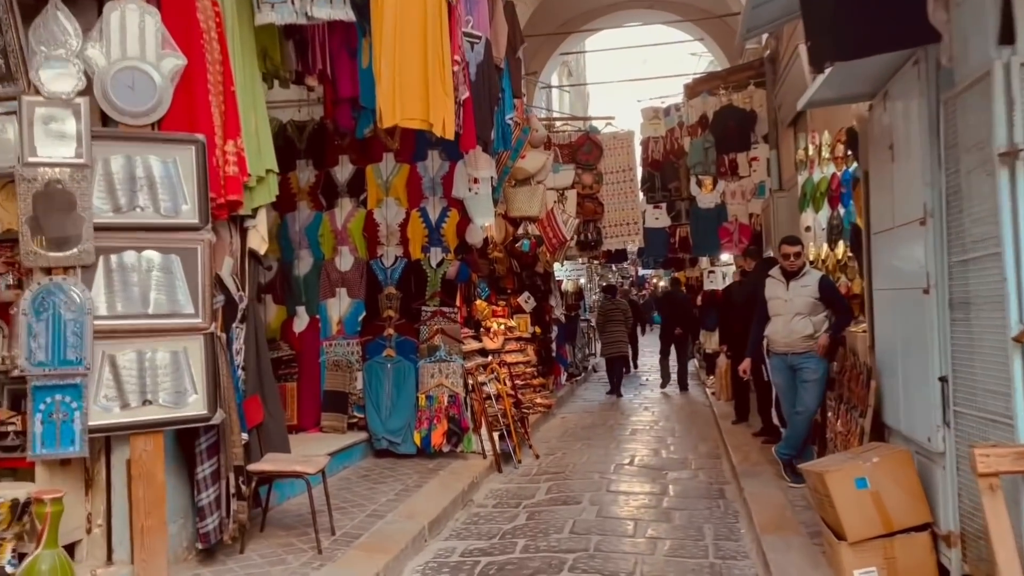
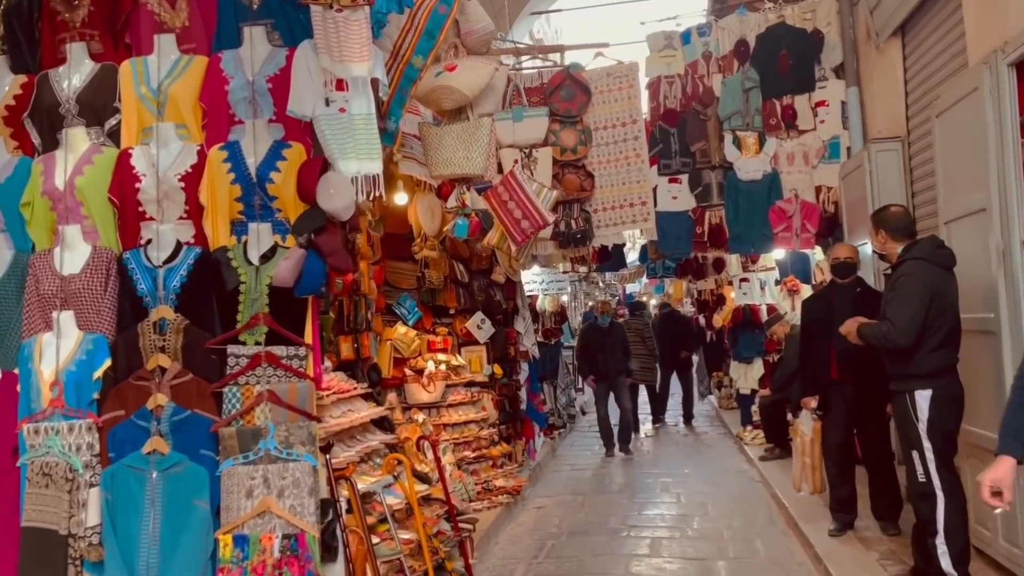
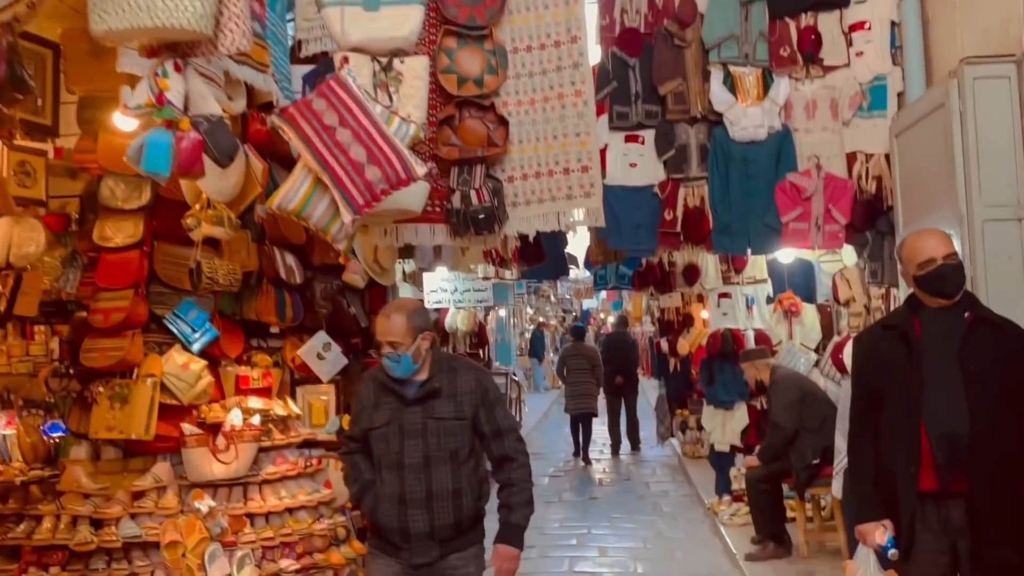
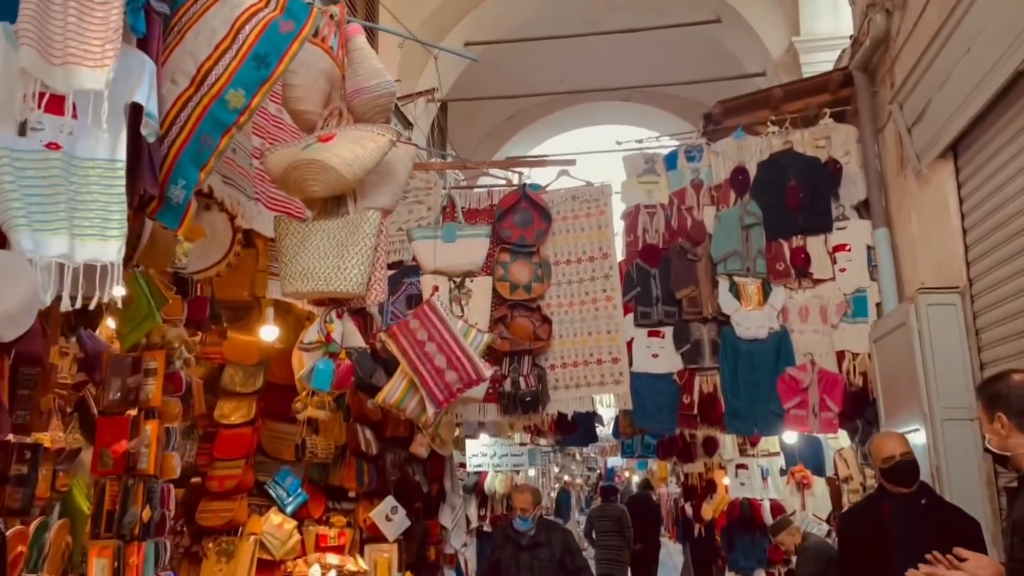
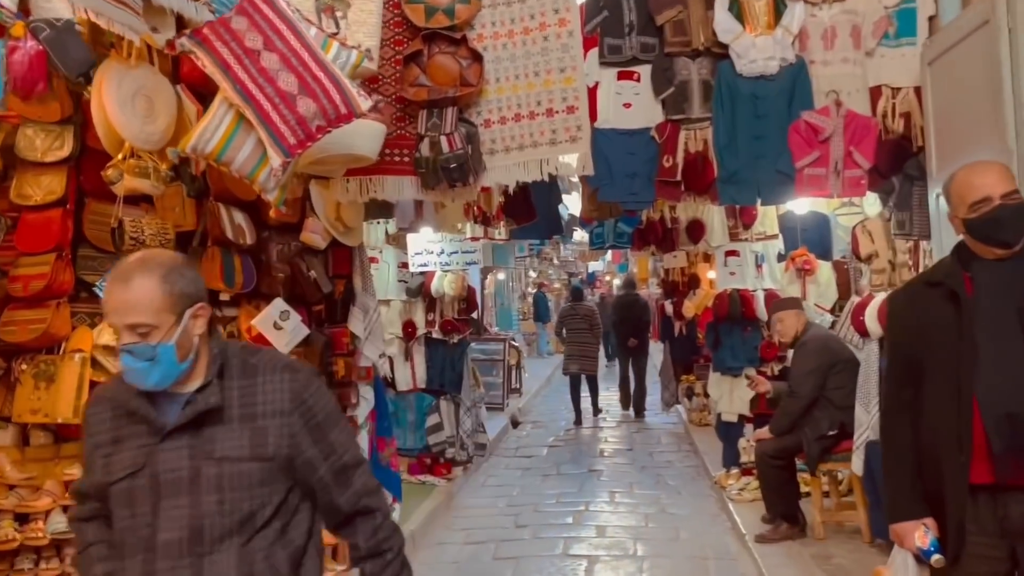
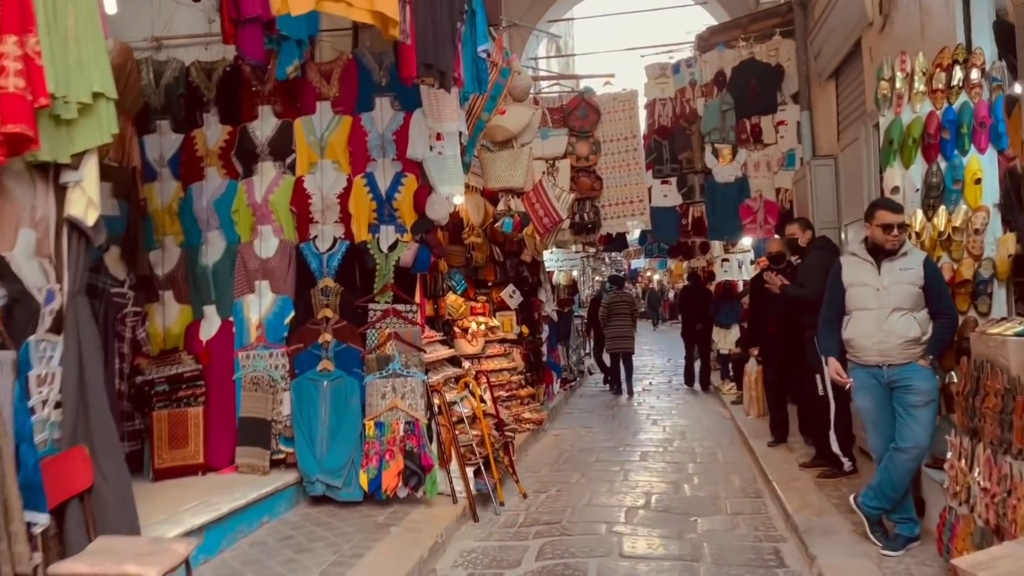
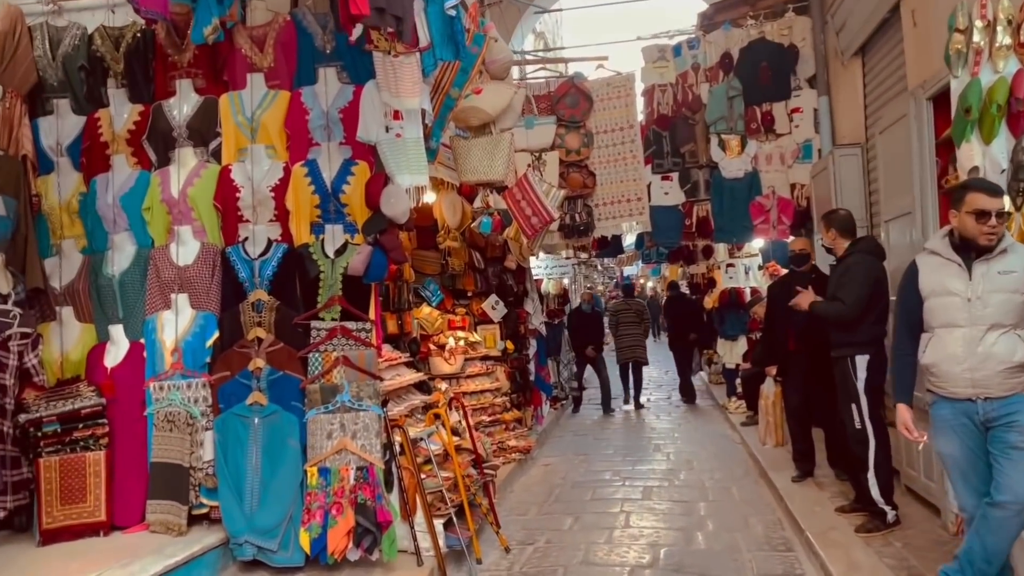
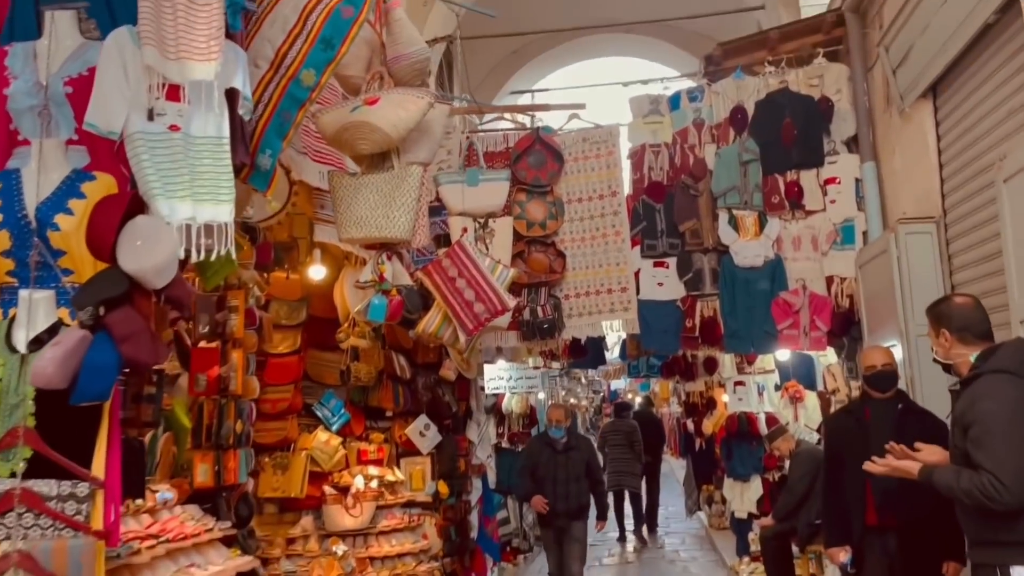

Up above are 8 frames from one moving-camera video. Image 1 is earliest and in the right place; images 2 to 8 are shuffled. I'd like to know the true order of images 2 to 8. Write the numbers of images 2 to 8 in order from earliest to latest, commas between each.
6, 7, 2, 8, 4, 3, 5
